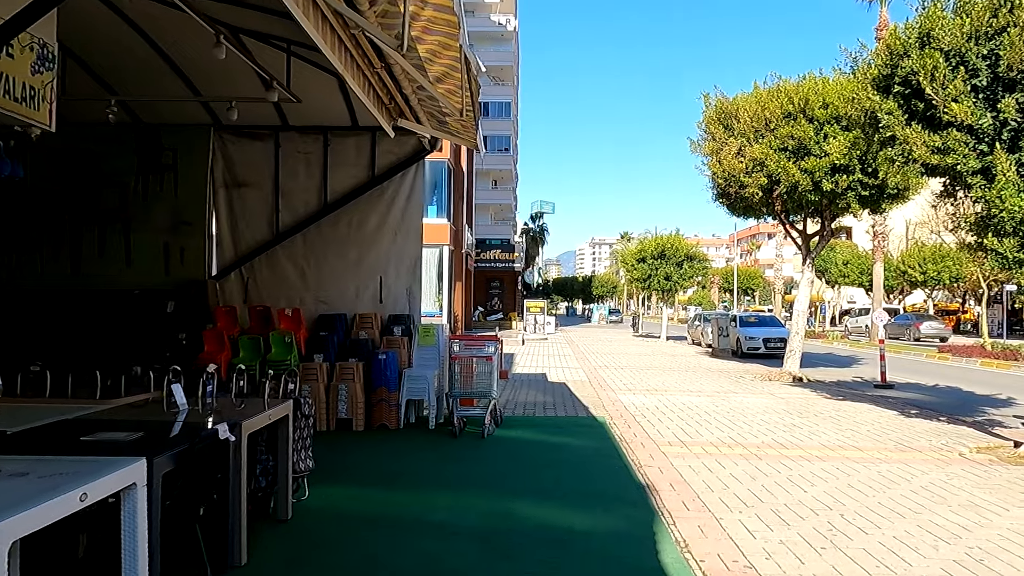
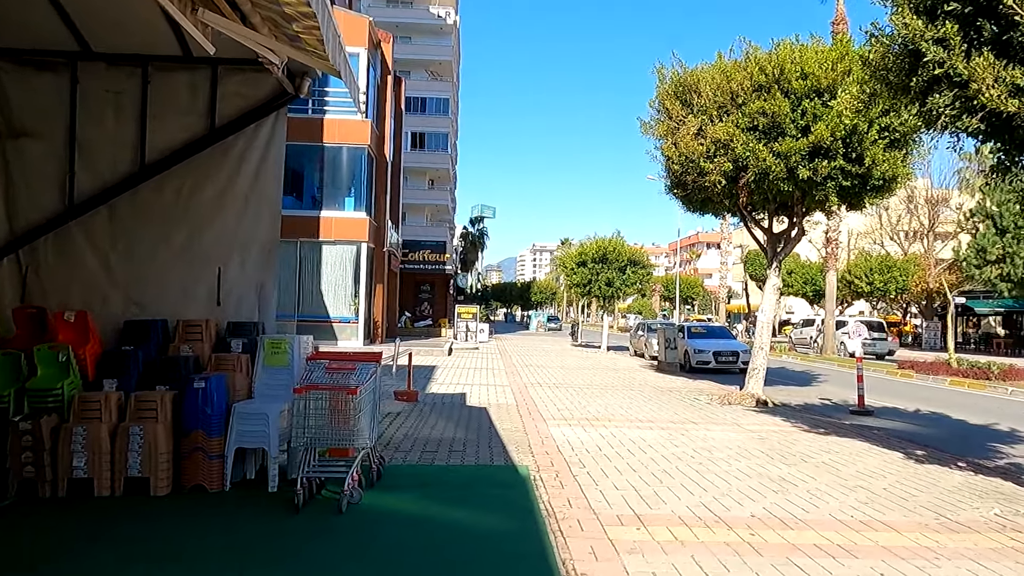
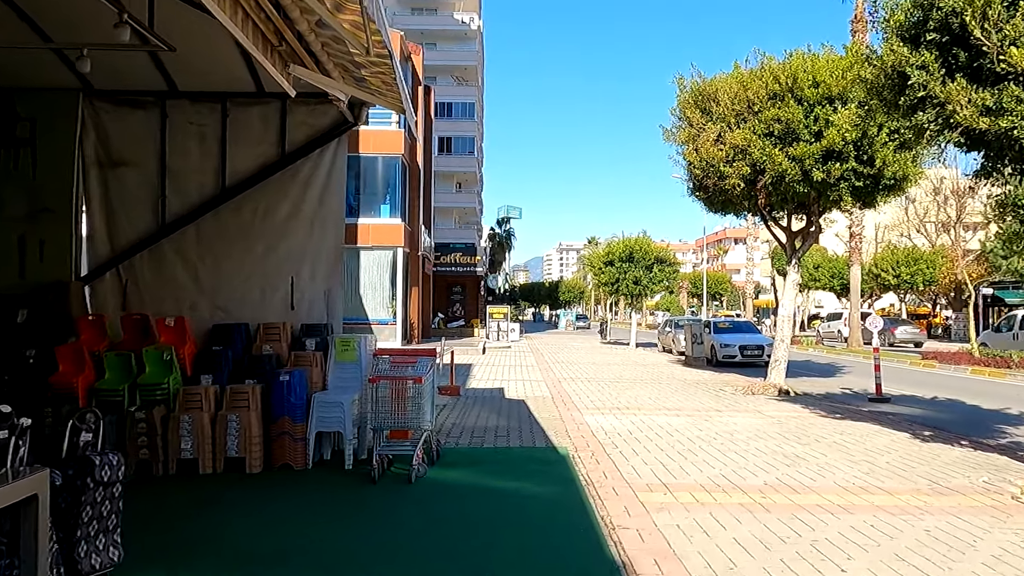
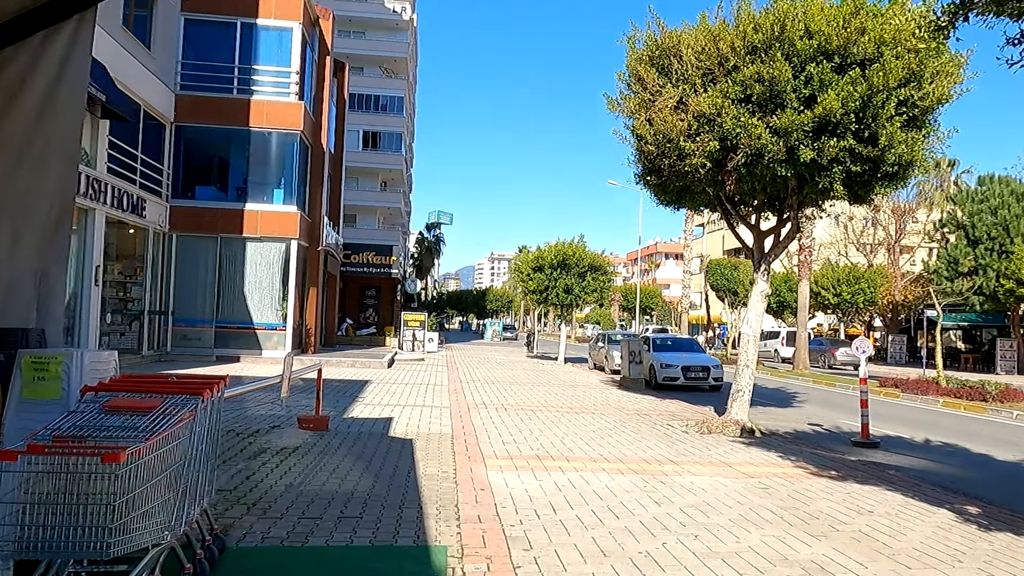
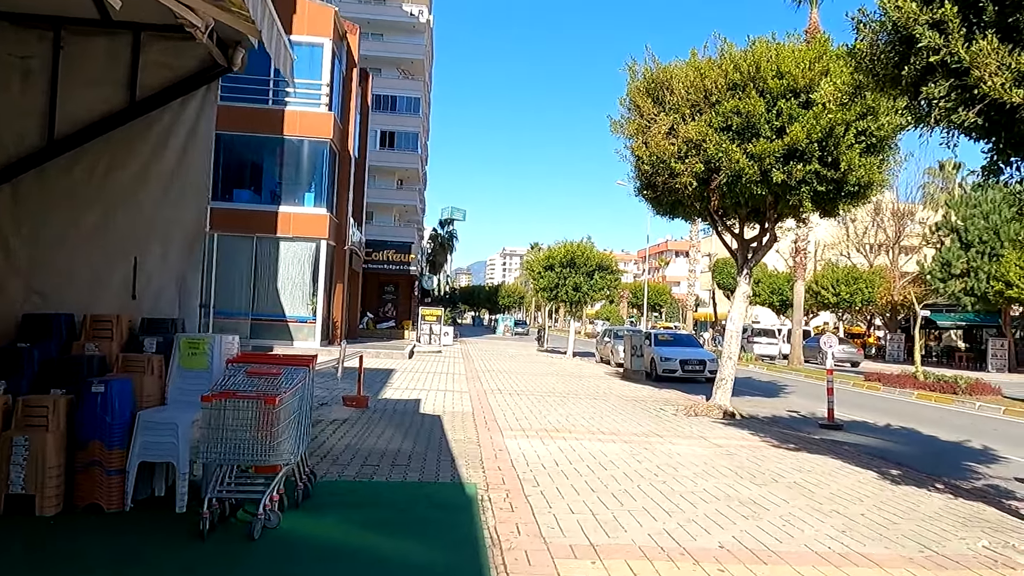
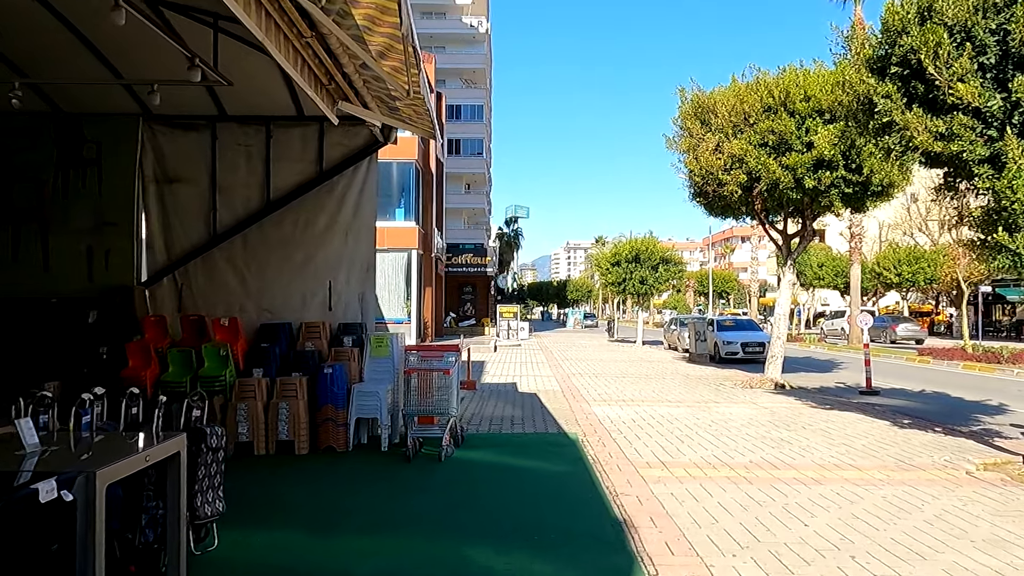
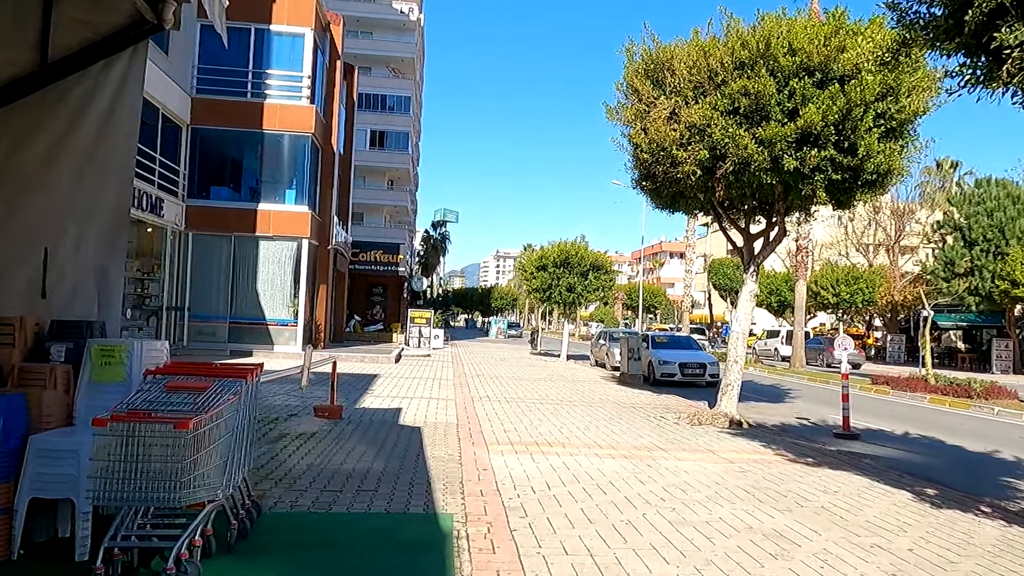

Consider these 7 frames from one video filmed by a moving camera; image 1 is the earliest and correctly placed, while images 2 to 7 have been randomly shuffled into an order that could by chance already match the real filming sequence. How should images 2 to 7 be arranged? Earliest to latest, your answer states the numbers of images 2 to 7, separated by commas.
6, 3, 2, 5, 7, 4
